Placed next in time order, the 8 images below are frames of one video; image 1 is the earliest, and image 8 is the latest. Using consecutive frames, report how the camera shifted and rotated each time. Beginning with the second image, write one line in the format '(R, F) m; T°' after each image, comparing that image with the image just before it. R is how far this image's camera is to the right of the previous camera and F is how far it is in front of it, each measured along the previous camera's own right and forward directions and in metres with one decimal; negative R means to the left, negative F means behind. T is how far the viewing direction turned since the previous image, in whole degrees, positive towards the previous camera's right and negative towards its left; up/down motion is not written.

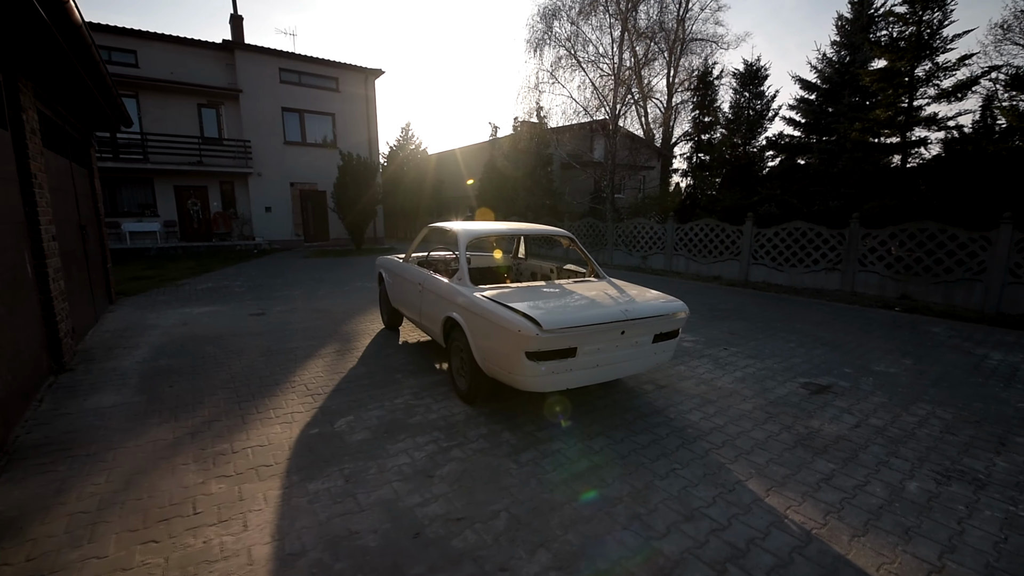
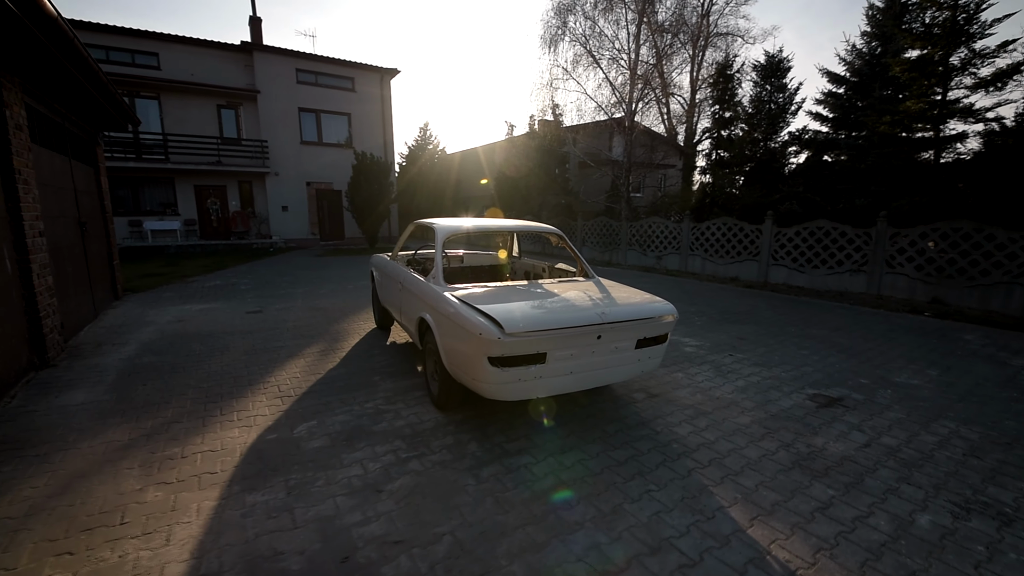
(+0.3, +0.2) m; -3°
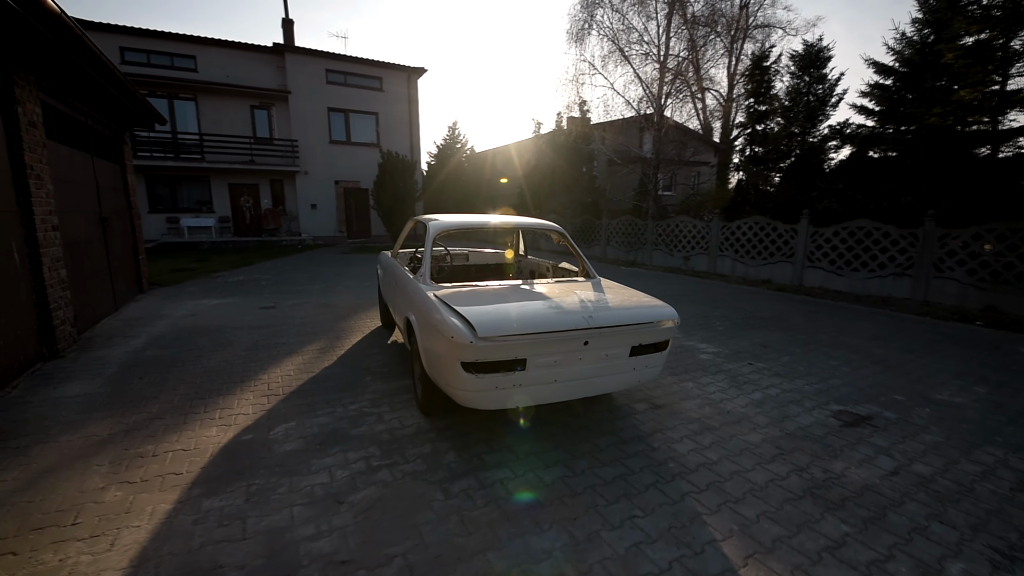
(+0.3, +0.2) m; -4°
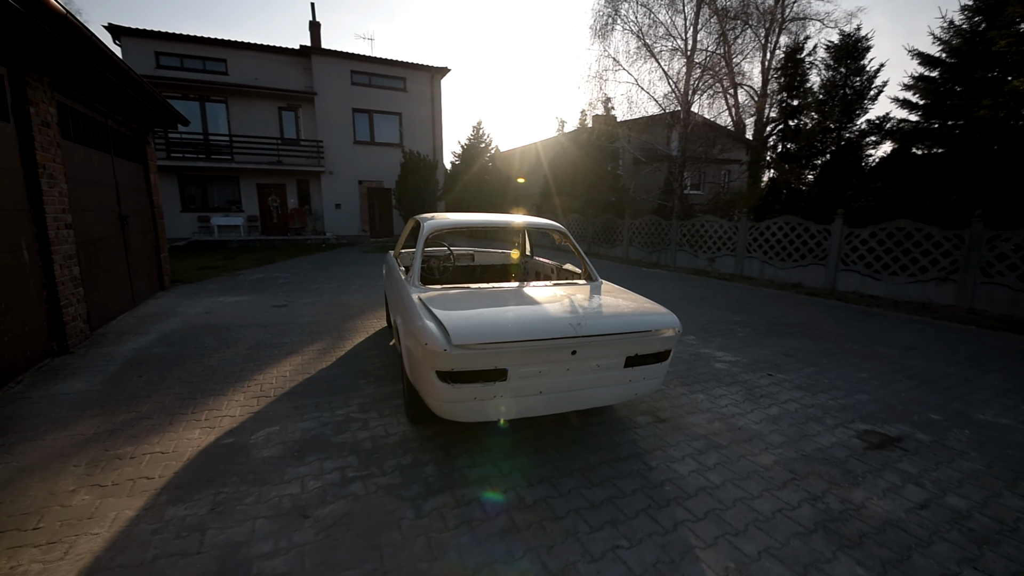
(+0.2, +0.2) m; -3°
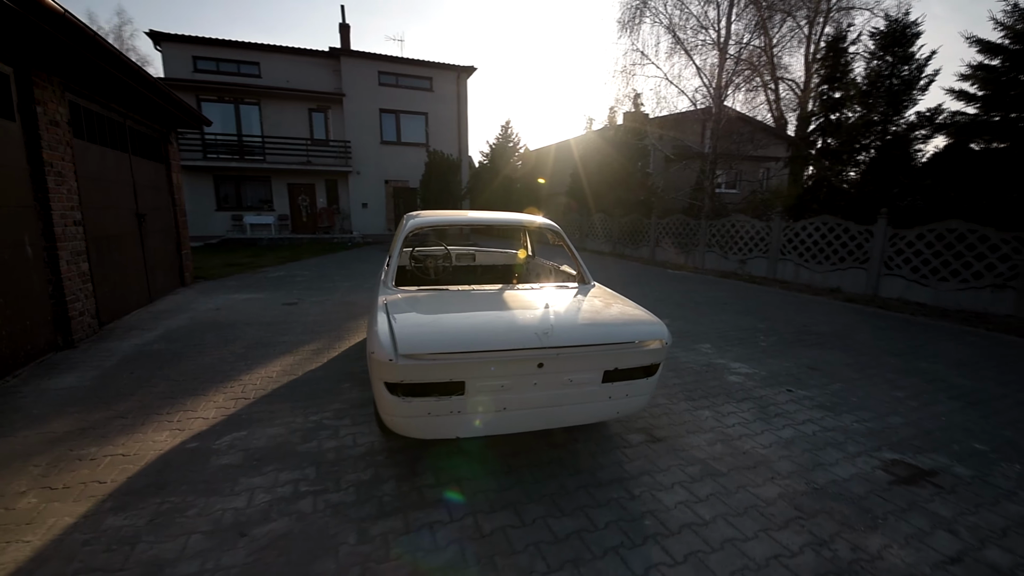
(+0.3, +0.2) m; -4°
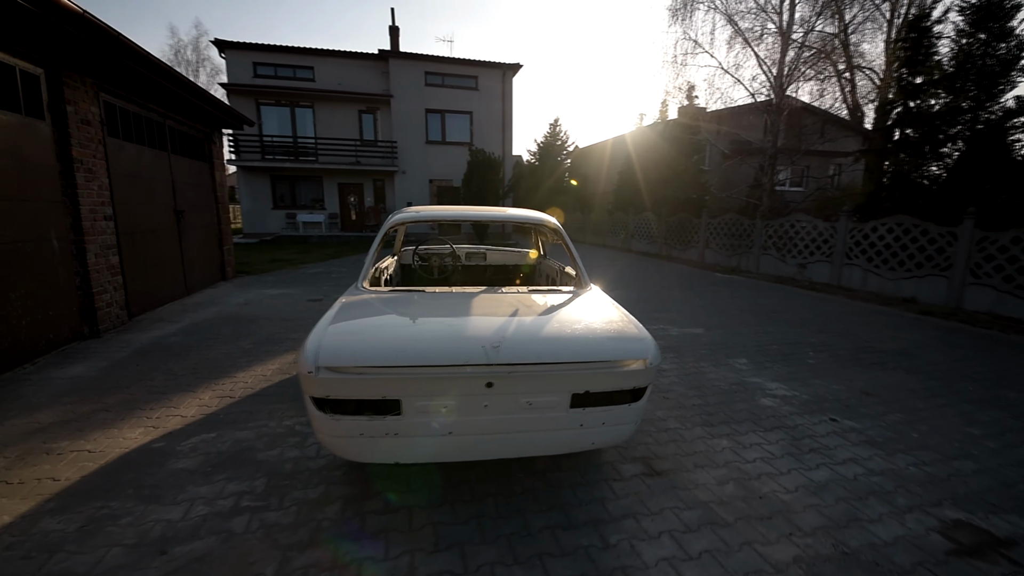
(+0.4, +0.3) m; -7°
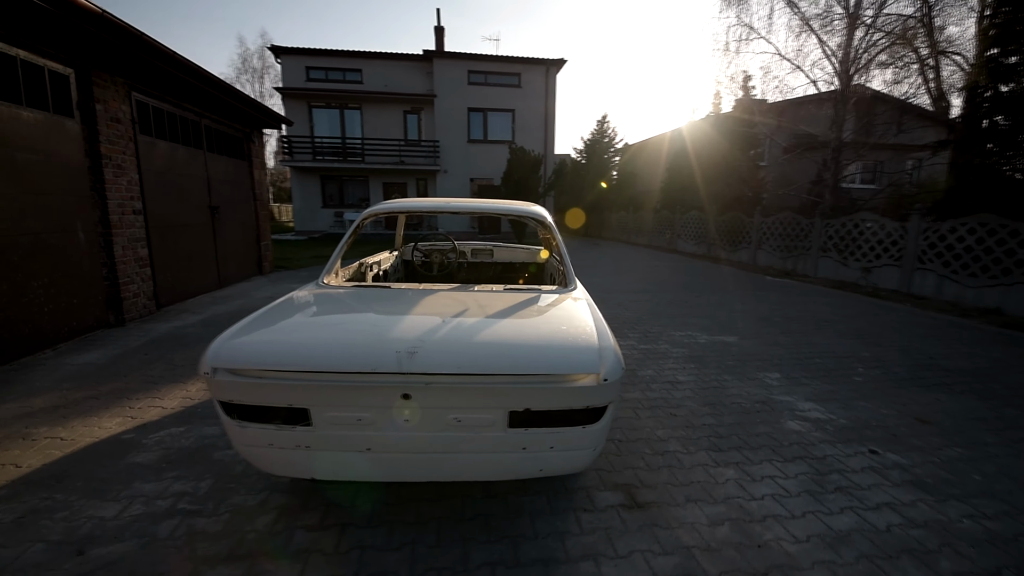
(+0.4, +0.3) m; -6°
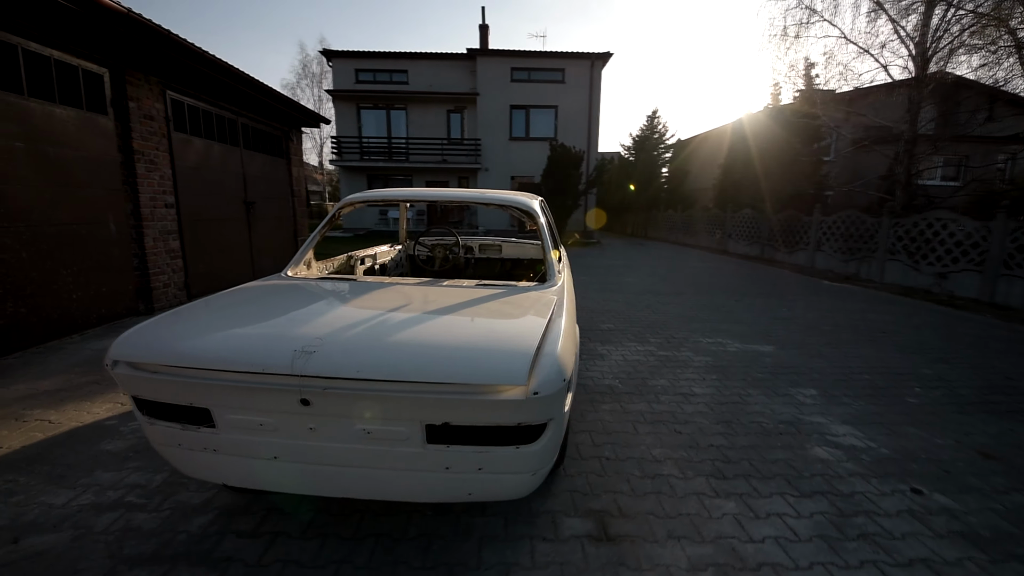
(+0.4, +0.2) m; -6°
